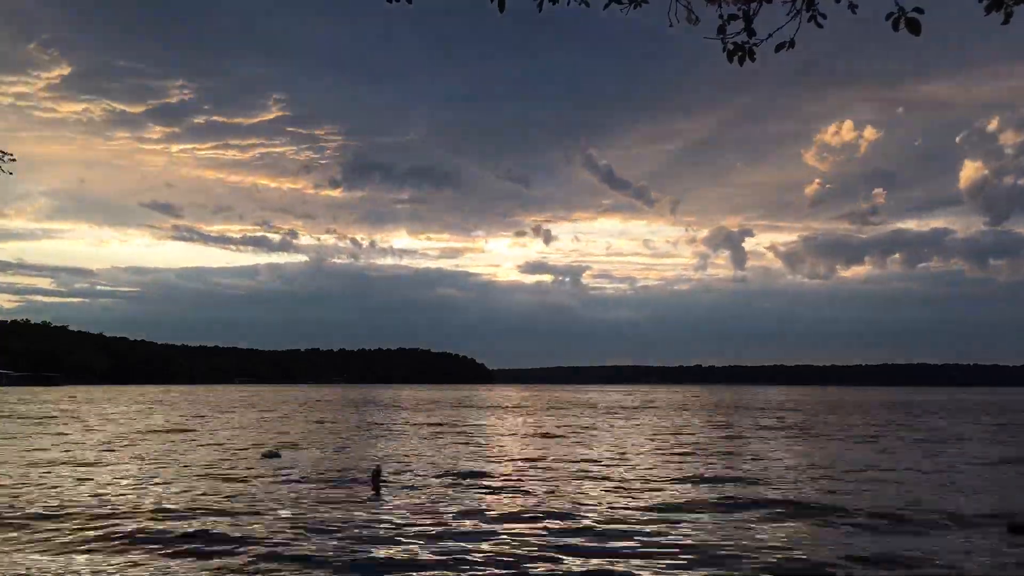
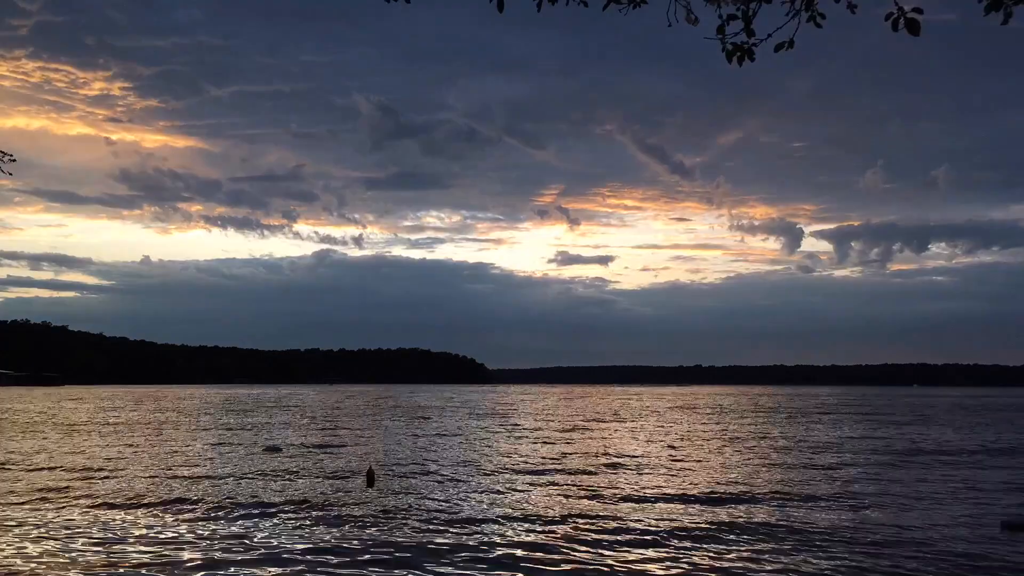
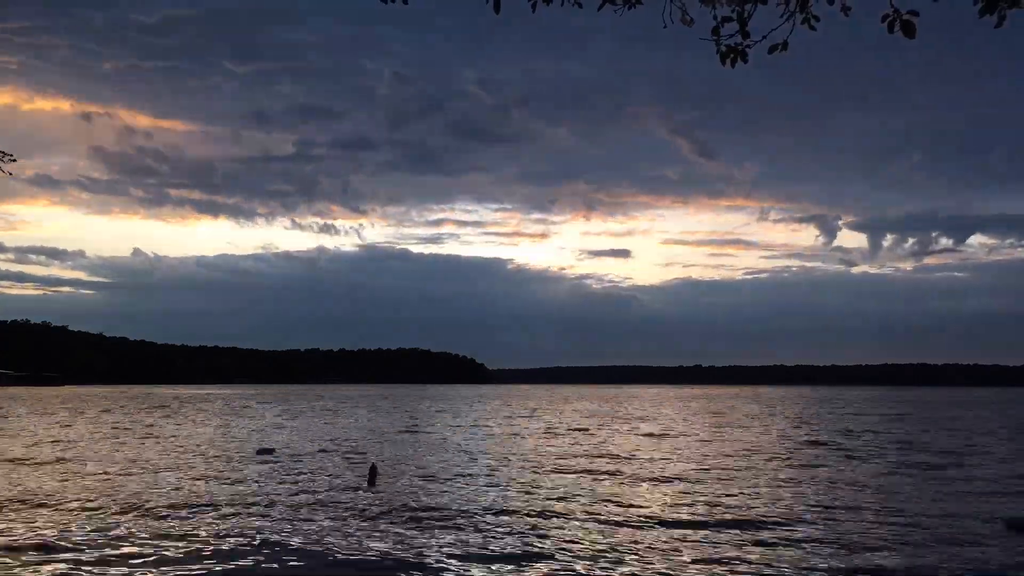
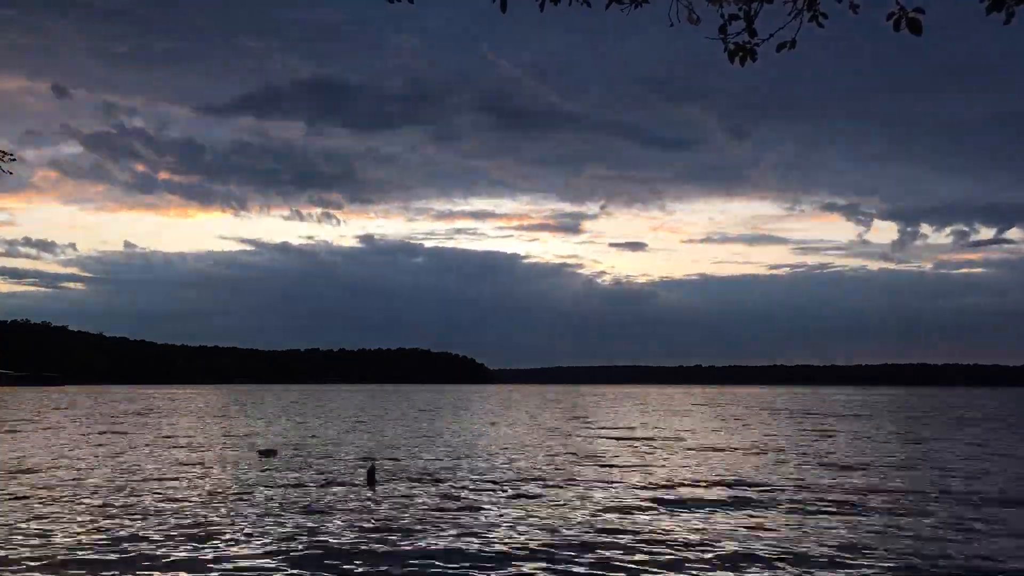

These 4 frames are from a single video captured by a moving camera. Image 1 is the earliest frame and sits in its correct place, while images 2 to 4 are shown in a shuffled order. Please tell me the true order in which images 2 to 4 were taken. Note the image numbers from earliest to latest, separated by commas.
2, 3, 4
